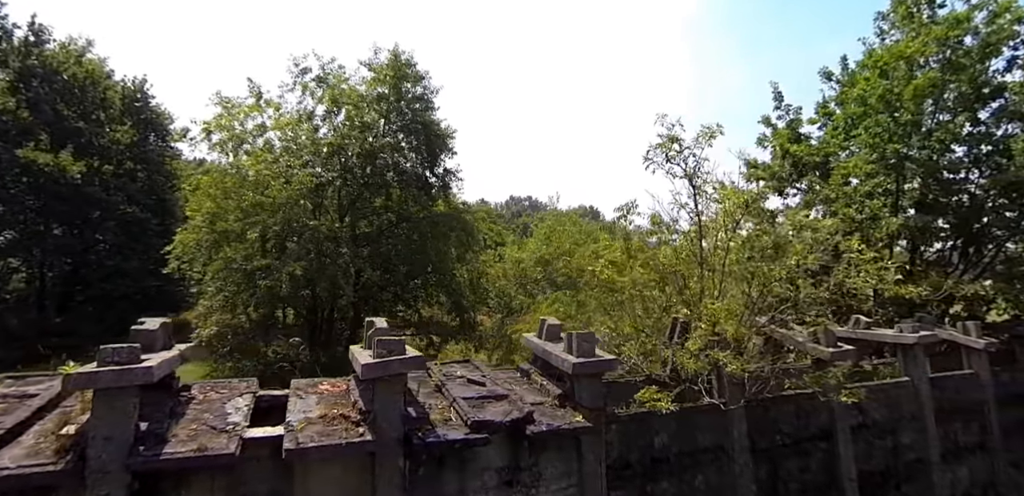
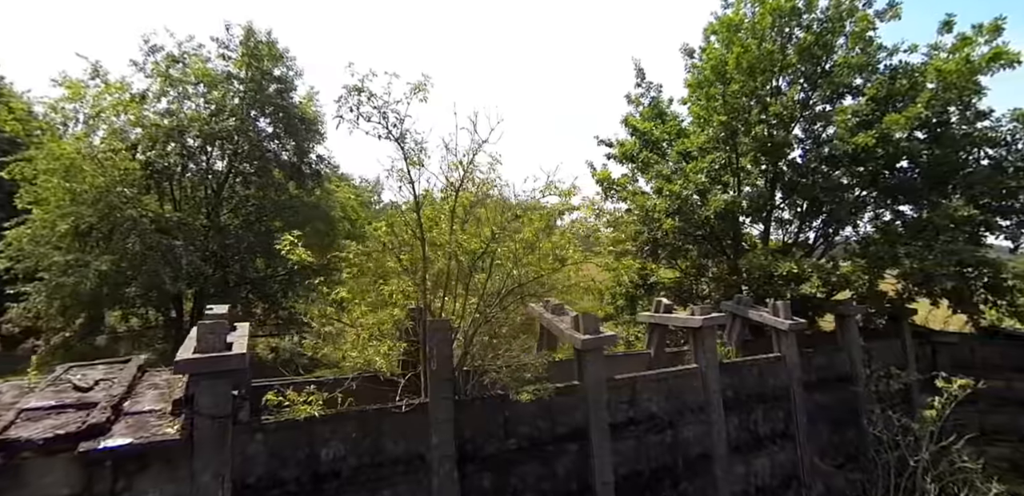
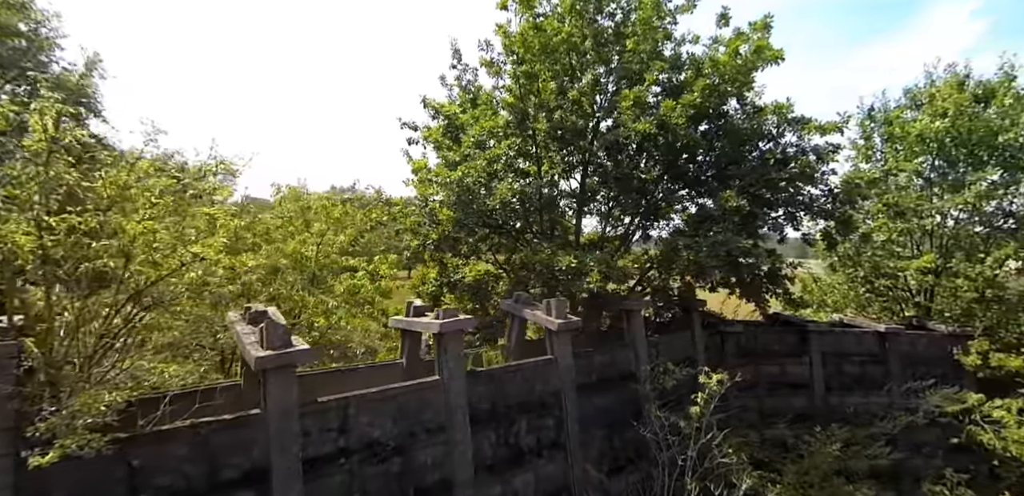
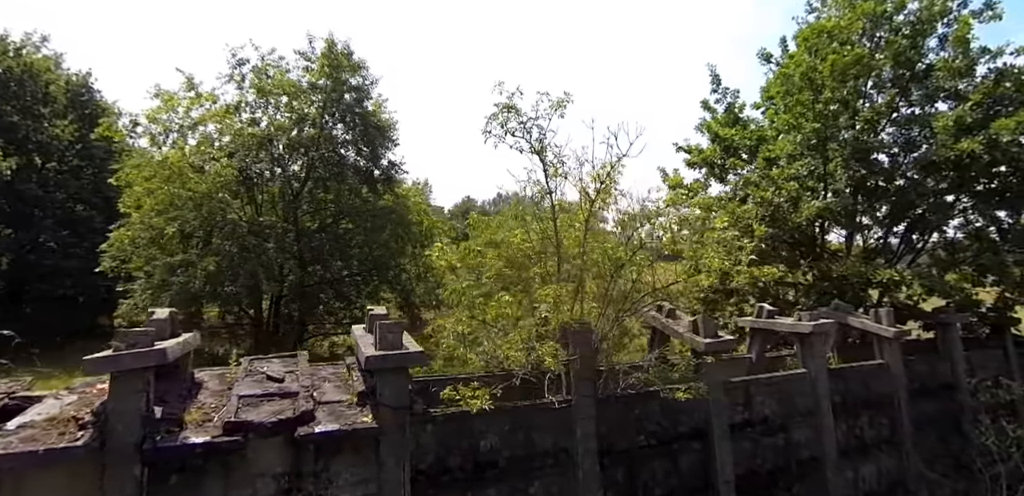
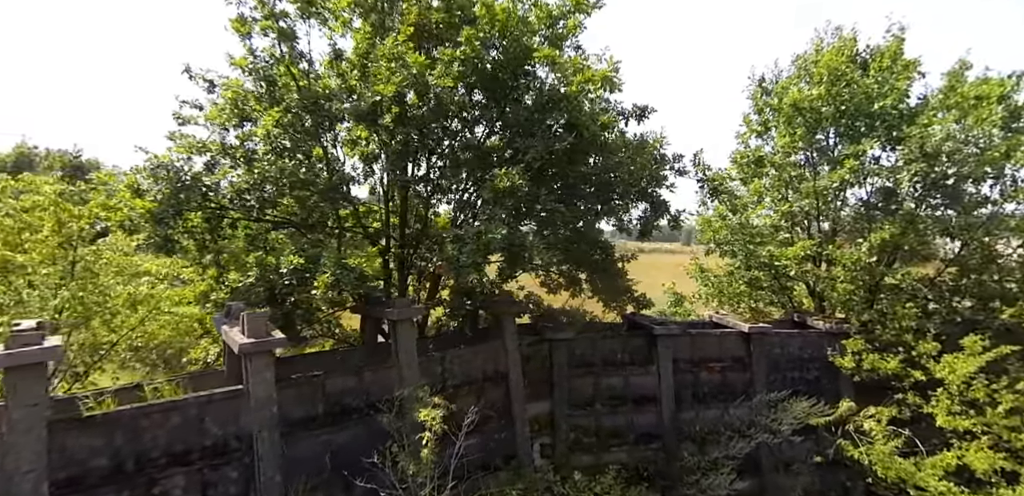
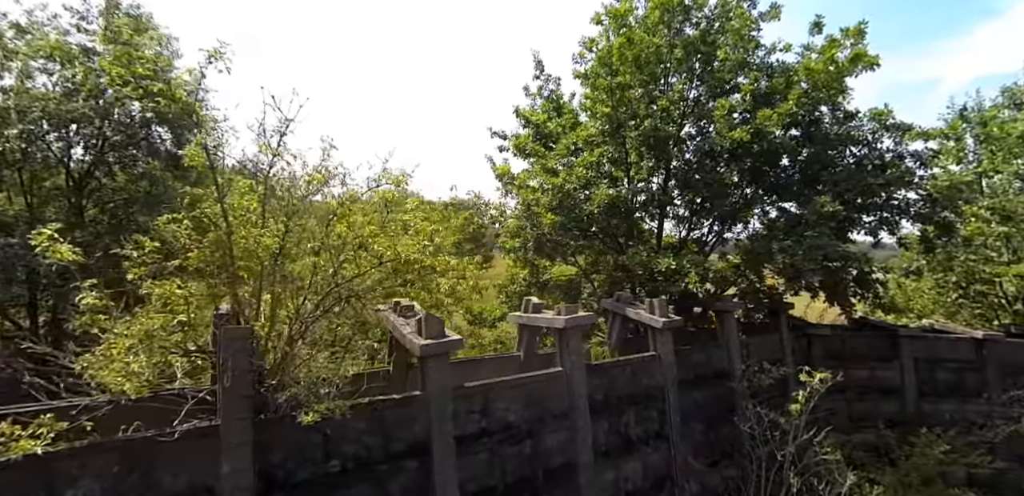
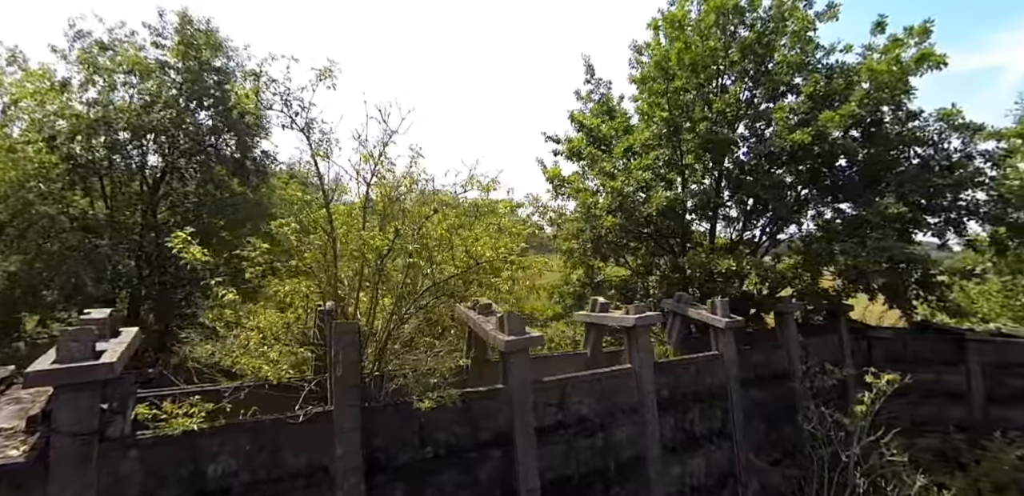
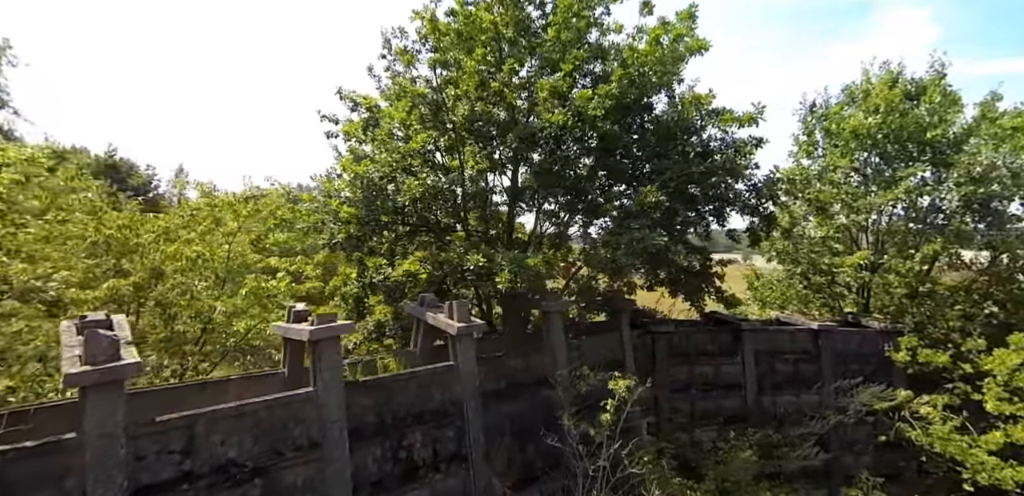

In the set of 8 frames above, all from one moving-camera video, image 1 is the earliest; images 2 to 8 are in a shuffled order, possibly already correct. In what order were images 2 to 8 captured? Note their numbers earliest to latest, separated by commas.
4, 2, 7, 6, 3, 8, 5
